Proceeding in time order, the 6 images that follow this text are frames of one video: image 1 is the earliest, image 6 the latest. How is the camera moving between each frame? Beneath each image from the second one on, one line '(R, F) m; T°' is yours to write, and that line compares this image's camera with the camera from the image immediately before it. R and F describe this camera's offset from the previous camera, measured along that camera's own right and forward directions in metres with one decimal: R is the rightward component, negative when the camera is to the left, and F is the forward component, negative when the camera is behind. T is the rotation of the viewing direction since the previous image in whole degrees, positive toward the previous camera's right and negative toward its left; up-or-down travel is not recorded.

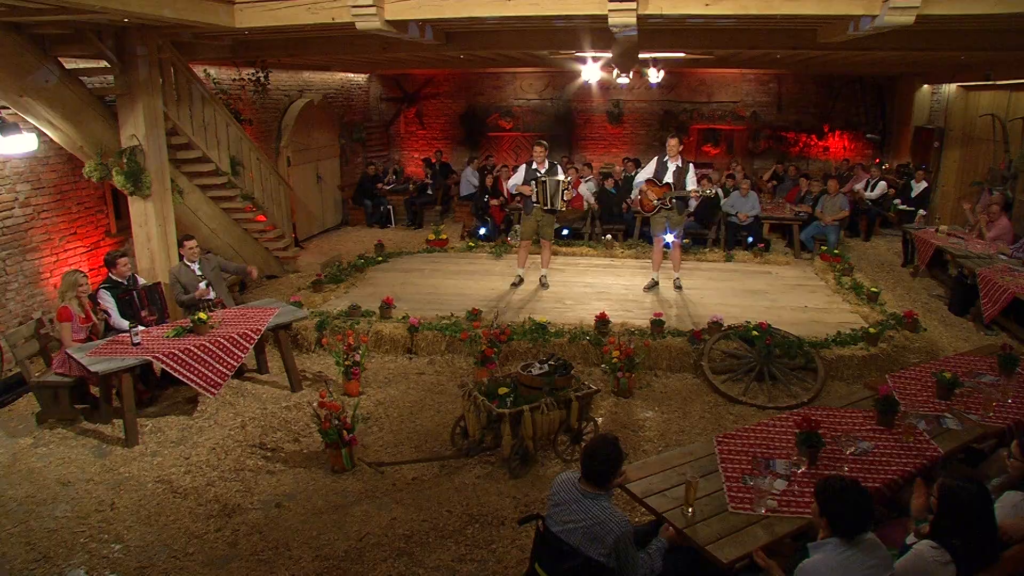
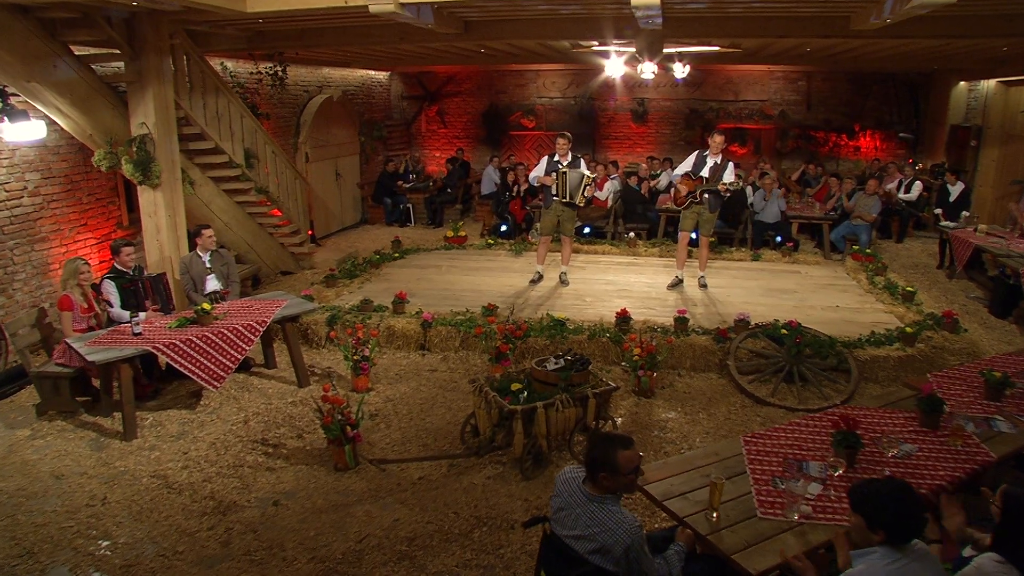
(0.0, +0.3) m; -1°
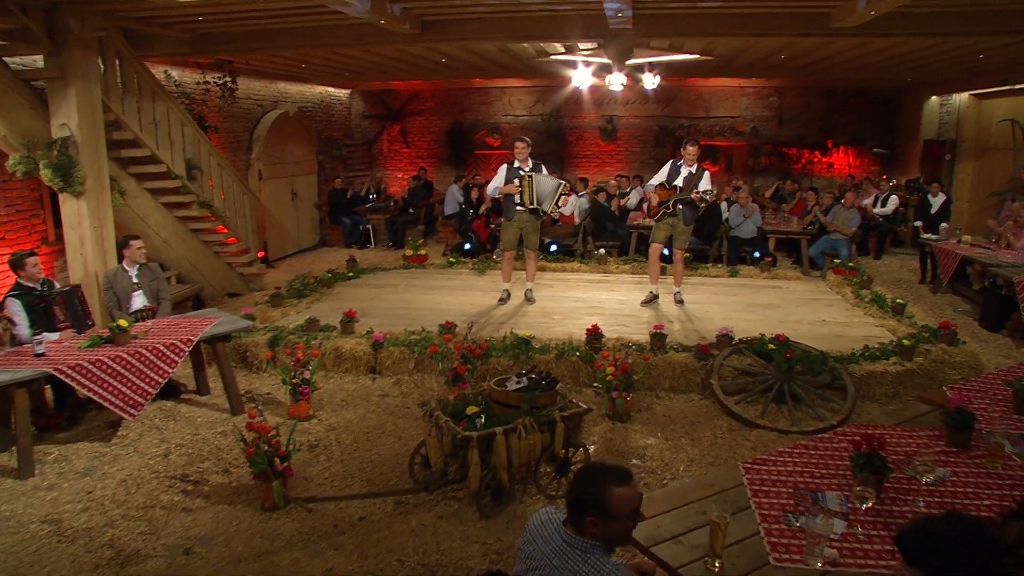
(+0.1, +0.6) m; +2°
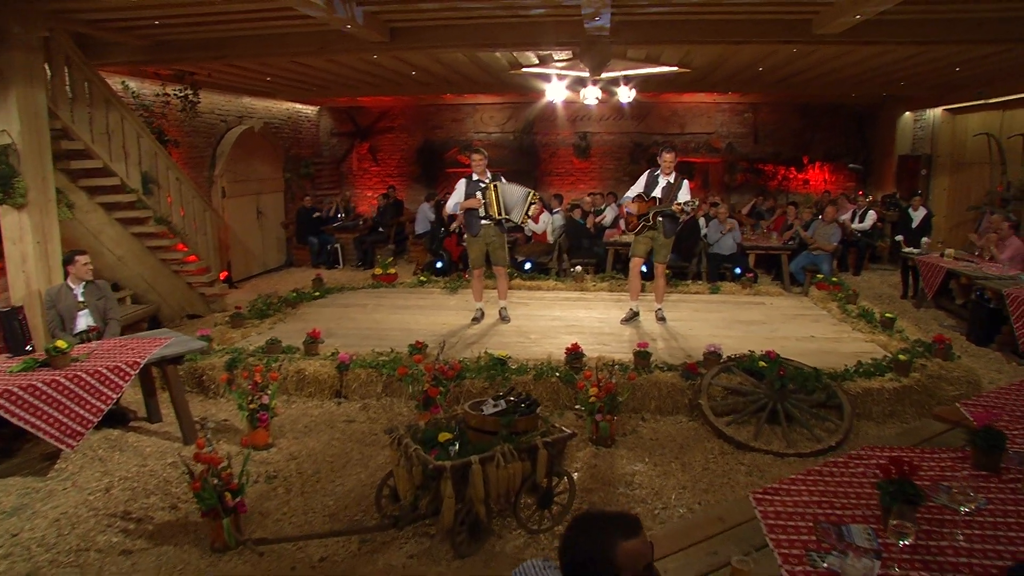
(0.0, +0.3) m; +2°
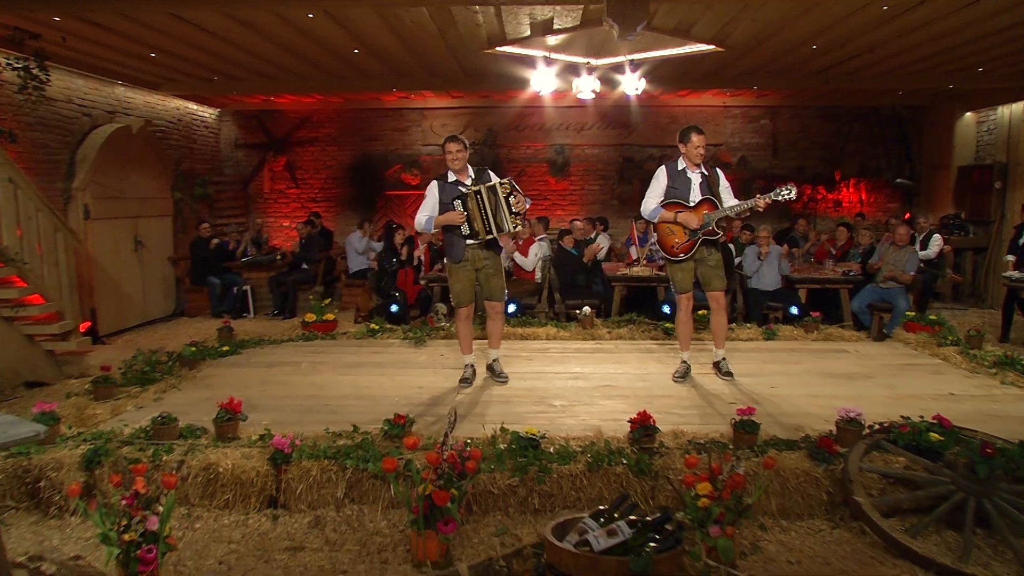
(-0.6, +2.1) m; +7°
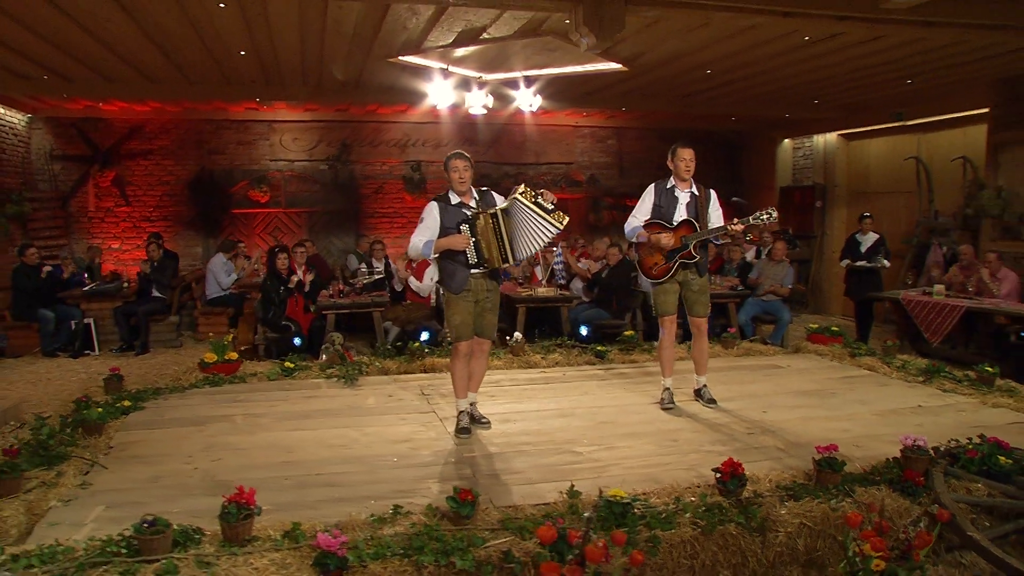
(-1.3, +0.8) m; +19°
